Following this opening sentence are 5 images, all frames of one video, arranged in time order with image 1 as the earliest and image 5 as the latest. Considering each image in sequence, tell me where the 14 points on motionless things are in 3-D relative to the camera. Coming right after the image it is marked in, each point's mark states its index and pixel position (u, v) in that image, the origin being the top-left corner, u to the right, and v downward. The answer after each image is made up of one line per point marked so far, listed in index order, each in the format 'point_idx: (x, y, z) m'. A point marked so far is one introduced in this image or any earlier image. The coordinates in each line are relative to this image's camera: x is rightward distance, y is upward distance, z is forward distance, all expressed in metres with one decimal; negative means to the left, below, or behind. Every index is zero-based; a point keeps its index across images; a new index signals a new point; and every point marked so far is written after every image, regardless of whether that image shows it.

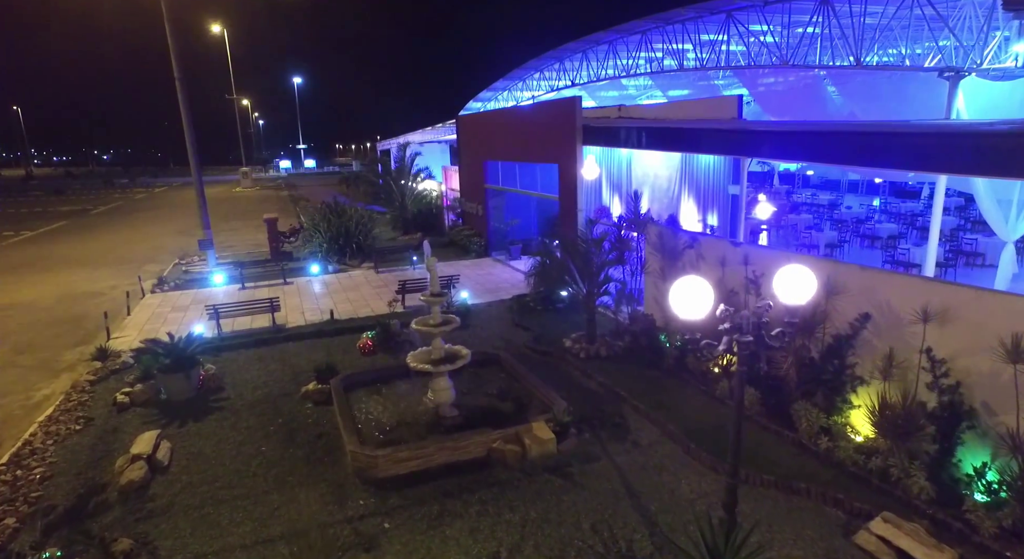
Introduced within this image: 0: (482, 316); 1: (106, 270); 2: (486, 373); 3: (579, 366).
0: (-0.6, -0.7, +11.2) m
1: (-11.6, +0.2, +16.4) m
2: (-0.4, -1.4, +8.2) m
3: (+1.0, -1.3, +8.5) m
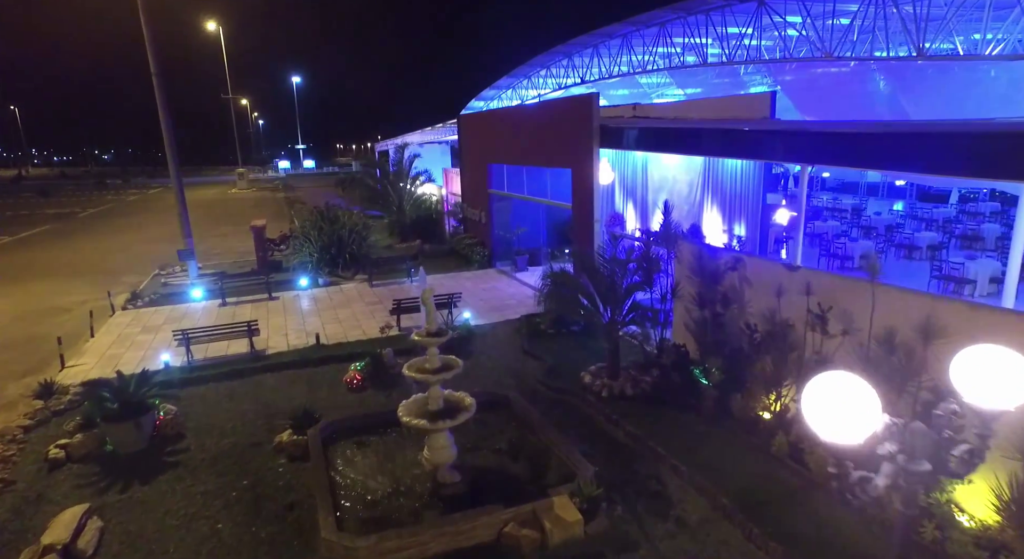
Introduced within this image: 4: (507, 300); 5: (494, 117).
0: (-0.4, -1.0, +9.9) m
1: (-11.5, -0.1, +15.1) m
2: (-0.2, -1.7, +6.9) m
3: (+1.1, -1.6, +7.2) m
4: (-0.1, -0.5, +12.2) m
5: (-0.5, +4.3, +15.1) m
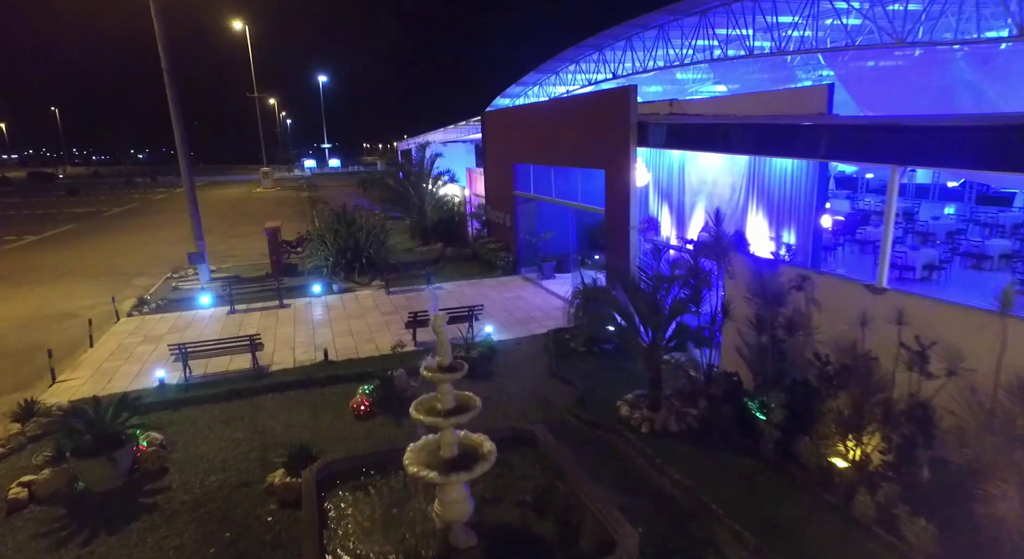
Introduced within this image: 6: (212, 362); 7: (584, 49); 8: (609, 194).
0: (0.0, -1.2, +9.0) m
1: (-10.8, -0.2, +14.6) m
2: (0.0, -1.9, +6.0) m
3: (+1.4, -1.9, +6.2) m
4: (+0.4, -0.6, +11.2) m
5: (+0.2, +4.1, +14.2) m
6: (-4.7, -1.3, +9.0) m
7: (+2.2, +7.2, +17.8) m
8: (+1.8, +1.6, +10.8) m
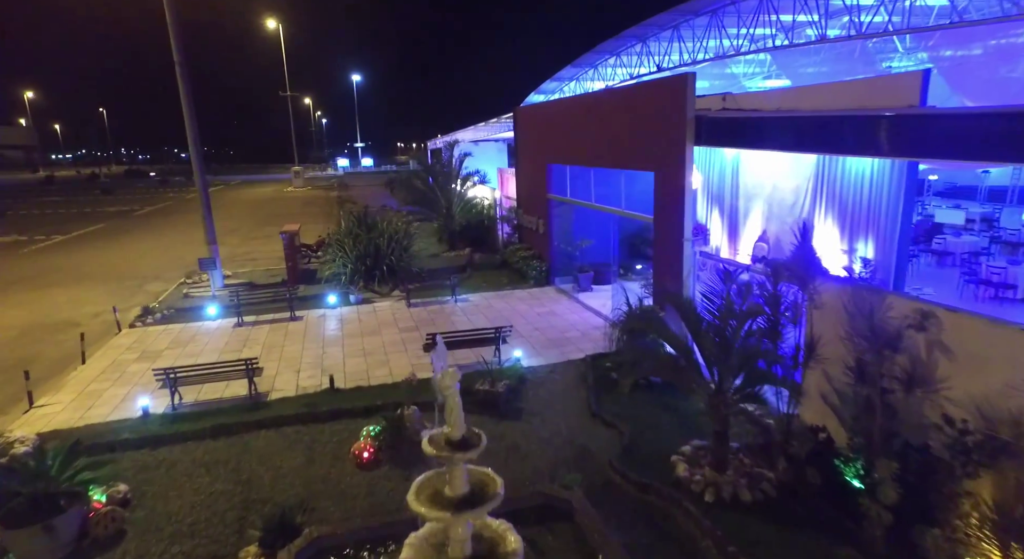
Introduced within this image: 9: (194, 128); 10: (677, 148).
0: (+0.4, -1.5, +7.7) m
1: (-10.1, -0.3, +14.0) m
2: (+0.3, -2.2, +4.8) m
3: (+1.7, -2.1, +4.9) m
4: (+1.0, -0.9, +9.9) m
5: (+1.0, +3.8, +12.9) m
6: (-4.3, -1.5, +8.0) m
7: (+3.3, +6.9, +16.4) m
8: (+2.4, +1.3, +9.4) m
9: (-7.7, +3.7, +13.9) m
10: (+2.6, +2.1, +8.9) m
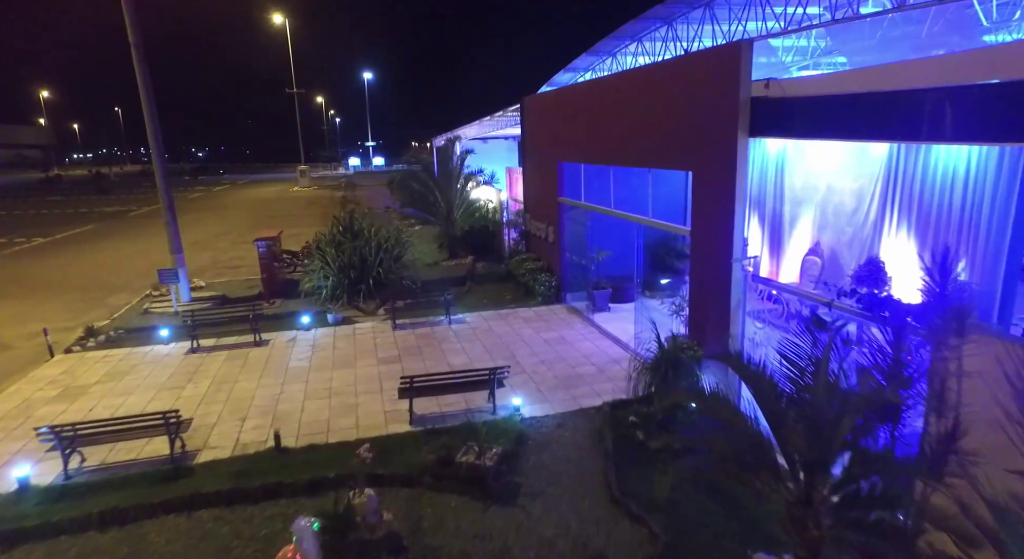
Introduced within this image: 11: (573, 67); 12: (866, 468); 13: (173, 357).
0: (+0.4, -1.8, +5.9) m
1: (-9.9, -0.6, +12.4) m
2: (+0.2, -2.5, +2.9) m
3: (+1.6, -2.5, +3.1) m
4: (+1.0, -1.2, +8.1) m
5: (+1.1, +3.5, +11.0) m
6: (-4.3, -1.8, +6.3) m
7: (+3.5, +6.5, +14.5) m
8: (+2.4, +1.0, +7.5) m
9: (-7.6, +3.4, +12.3) m
10: (+2.6, +1.7, +7.0) m
11: (+2.0, +7.0, +18.8) m
12: (+2.1, -1.1, +3.6) m
13: (-5.4, -1.2, +9.1) m
